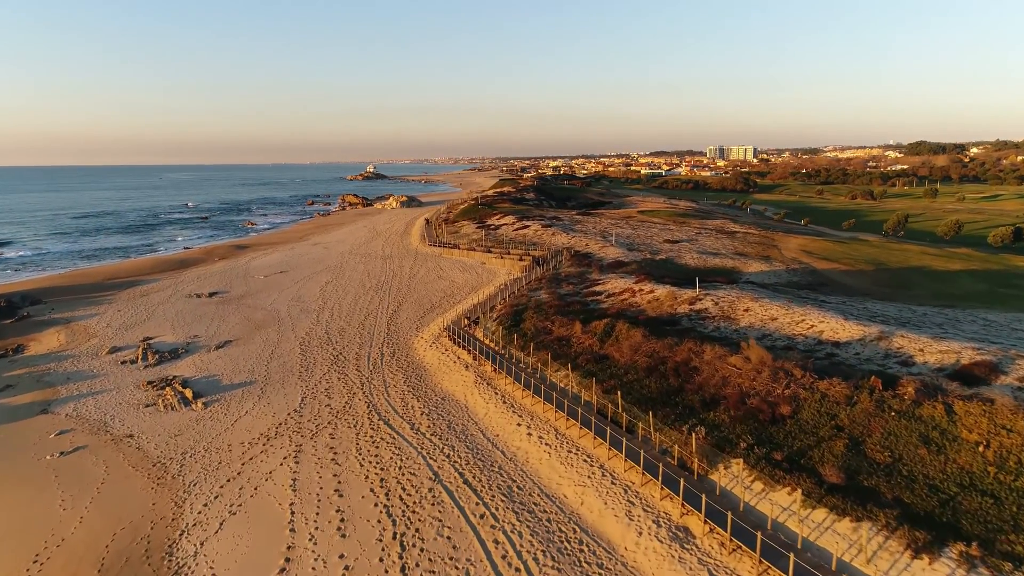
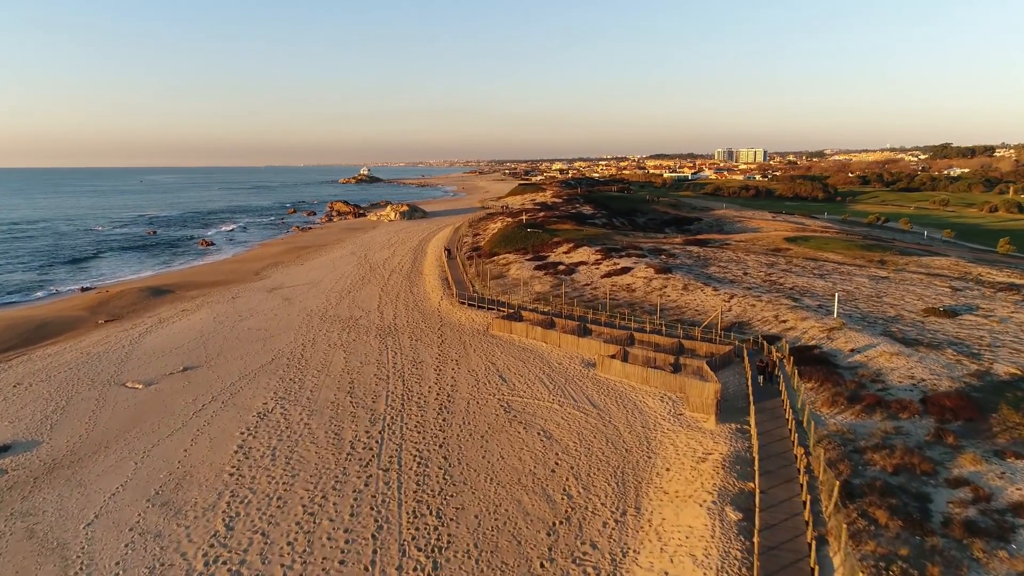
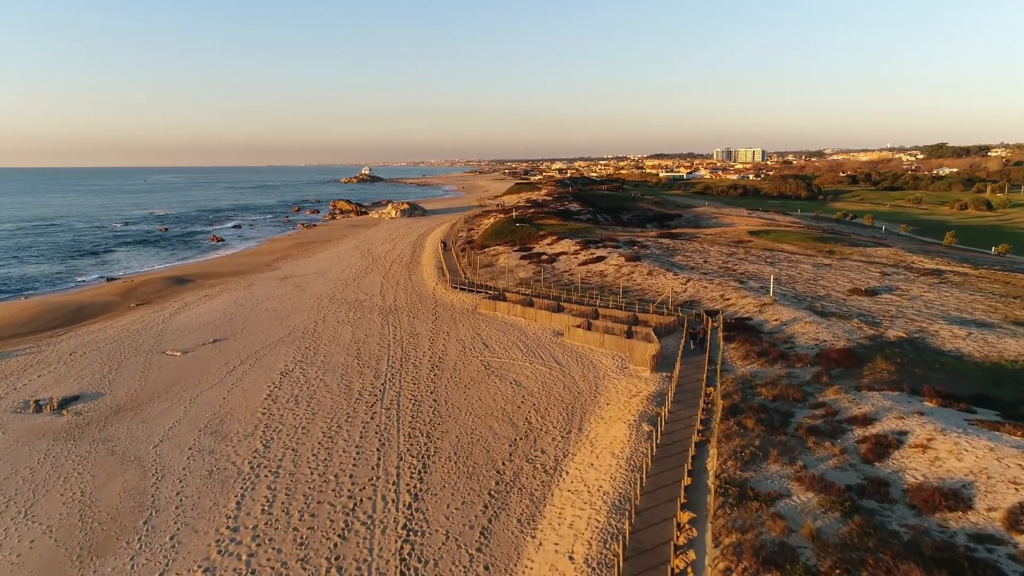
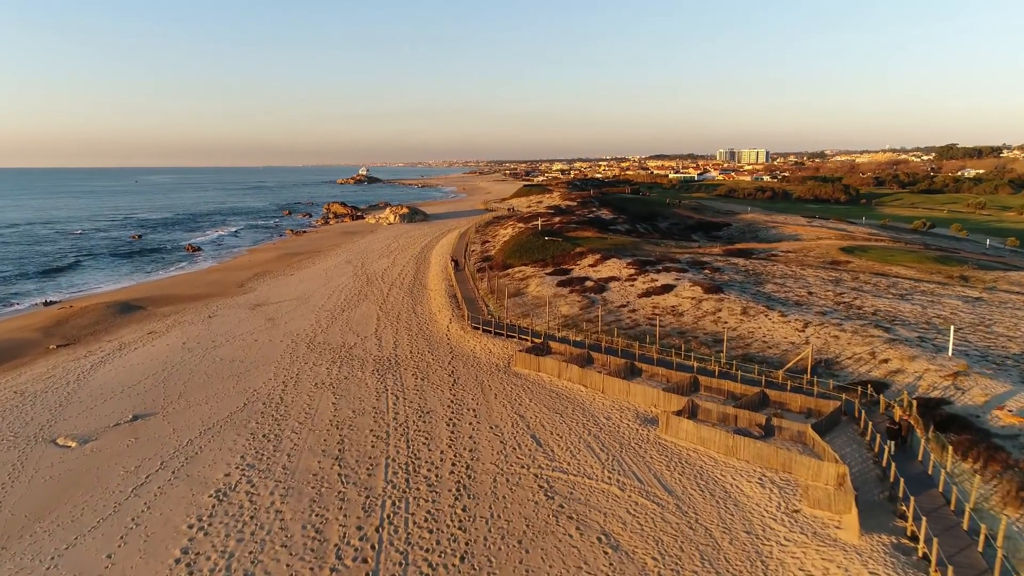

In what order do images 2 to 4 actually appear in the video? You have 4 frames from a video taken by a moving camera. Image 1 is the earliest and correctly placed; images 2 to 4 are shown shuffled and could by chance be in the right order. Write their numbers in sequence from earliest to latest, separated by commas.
3, 2, 4
